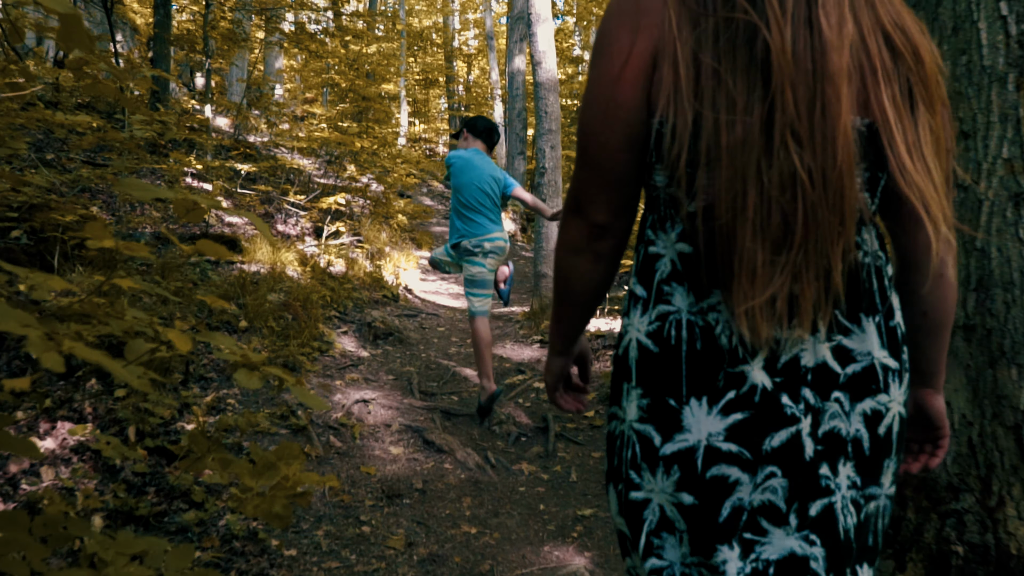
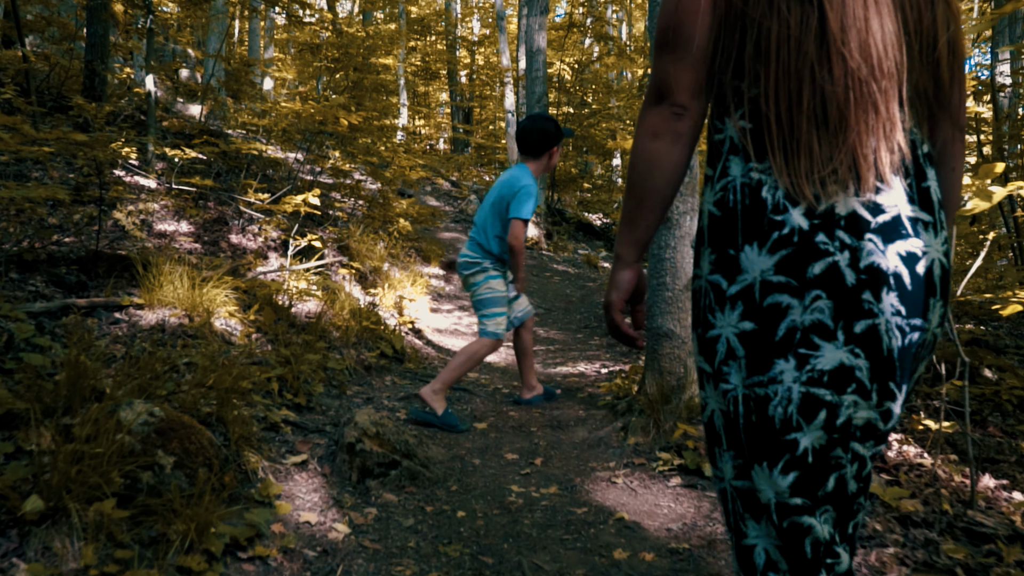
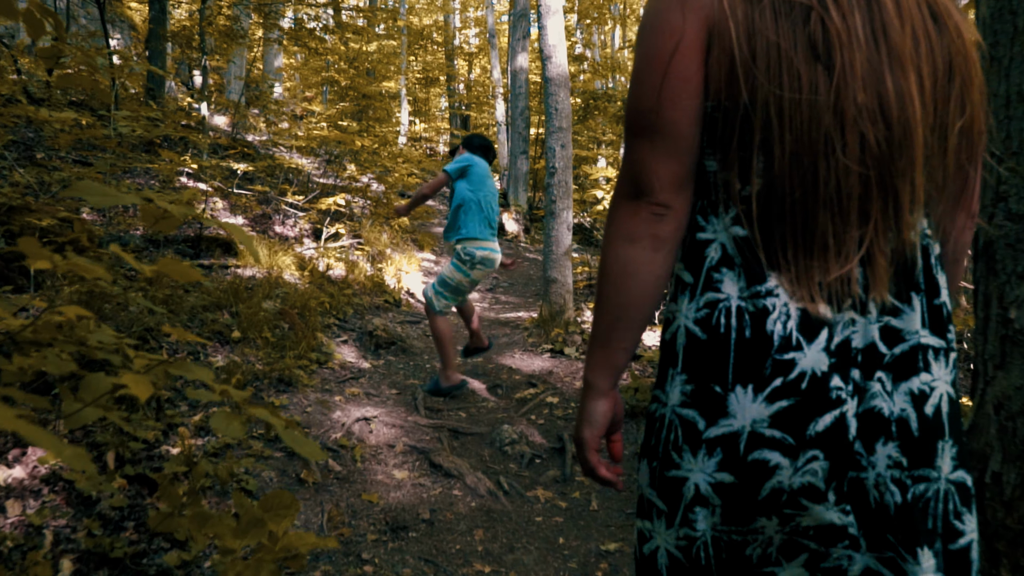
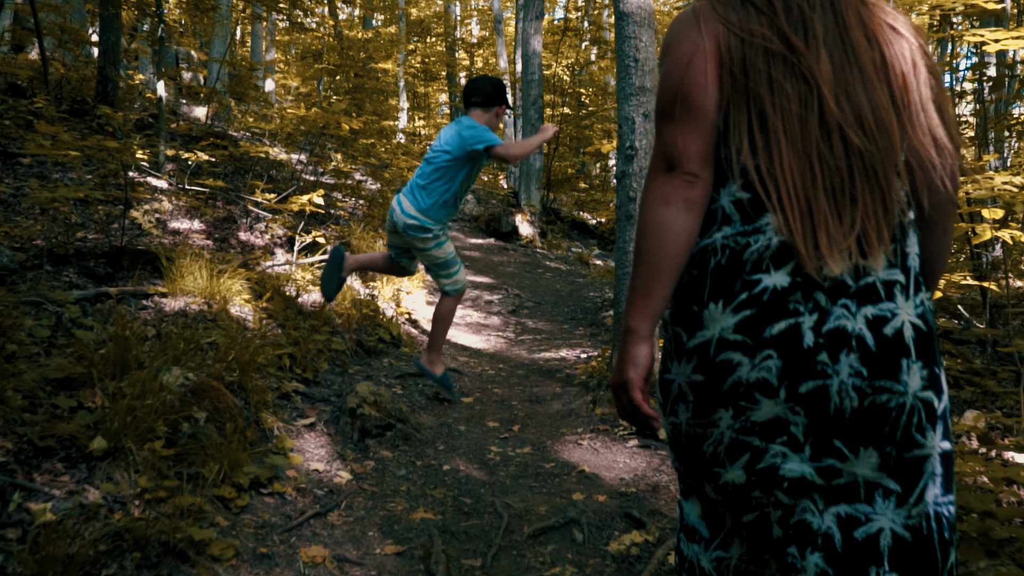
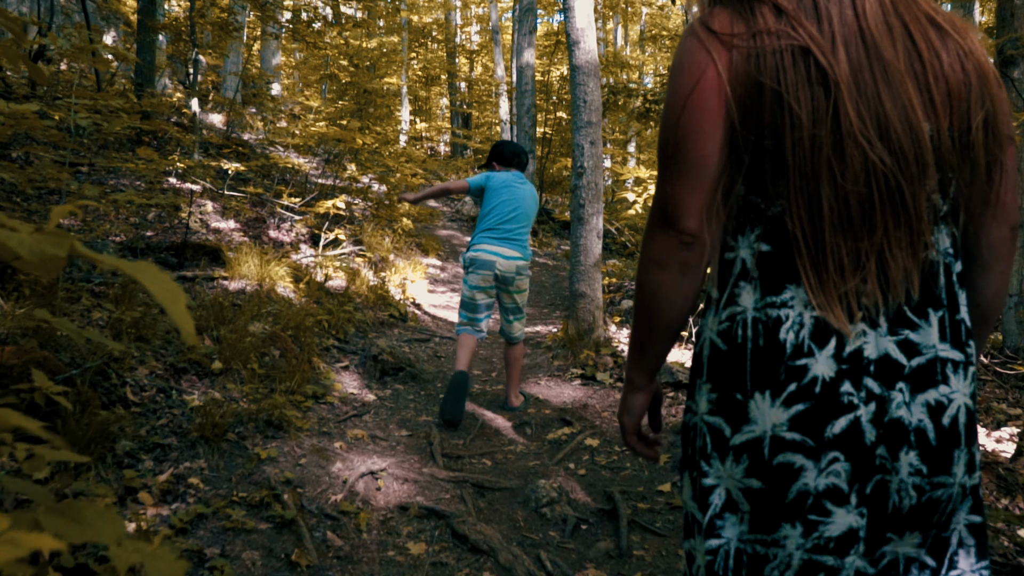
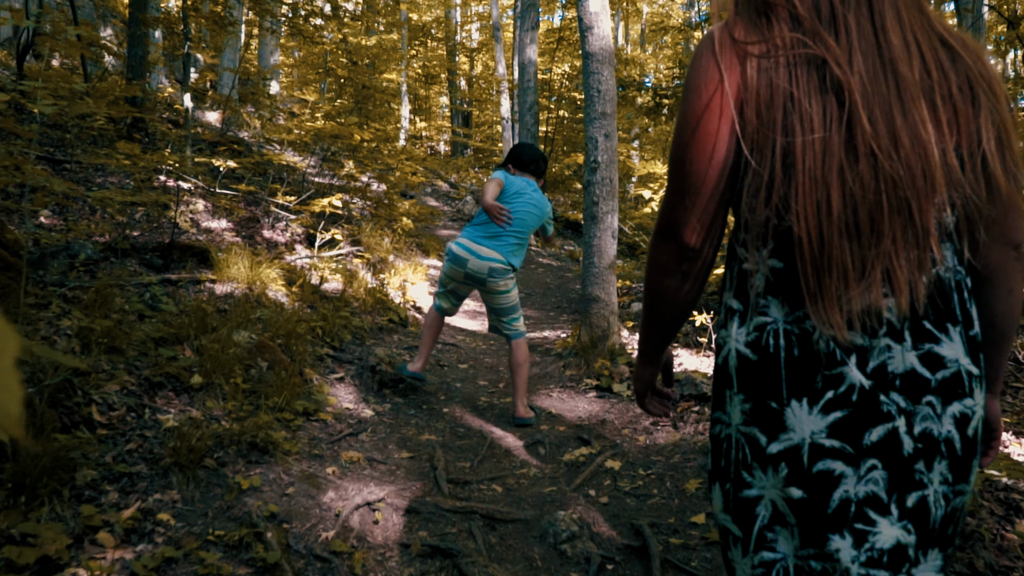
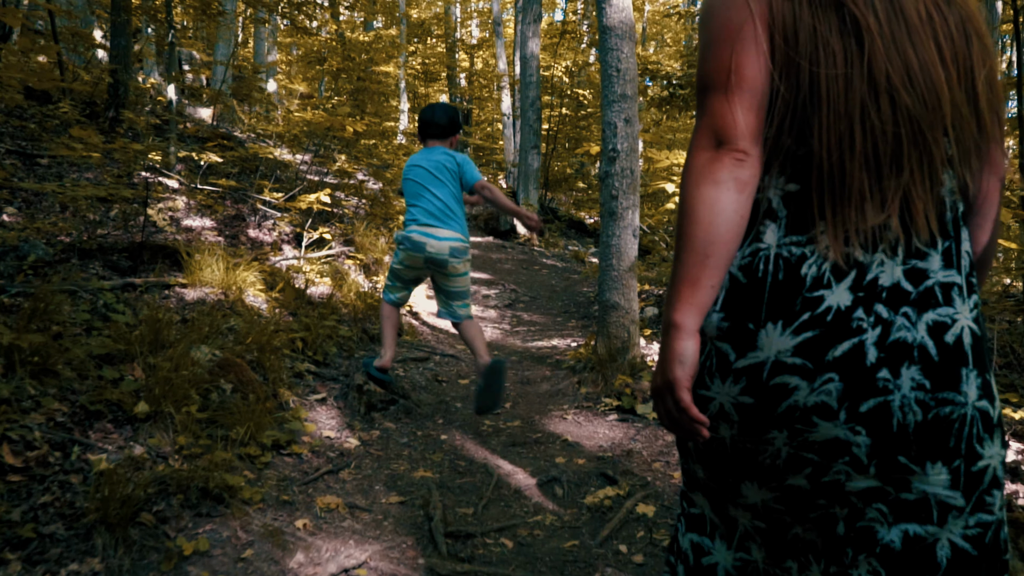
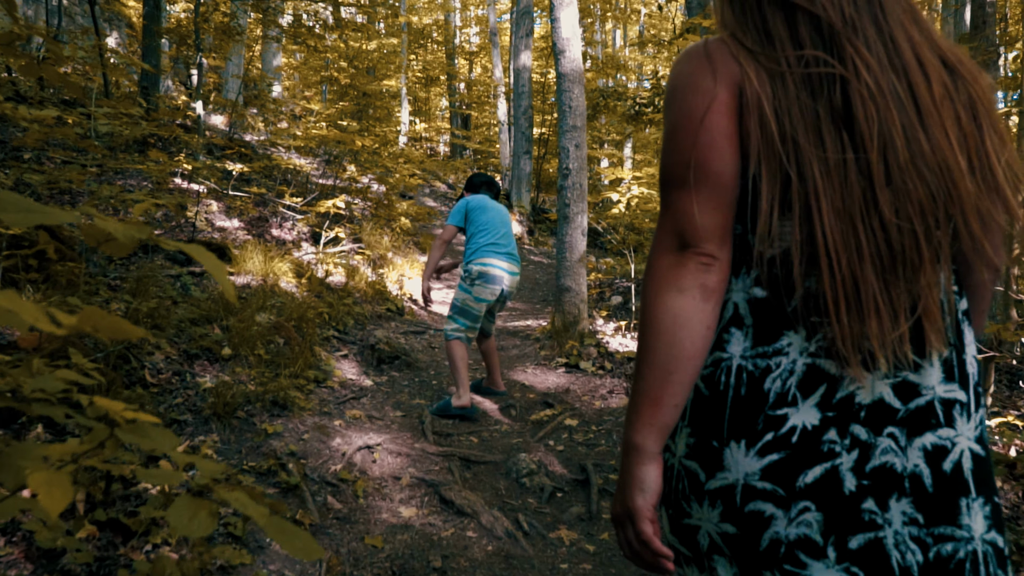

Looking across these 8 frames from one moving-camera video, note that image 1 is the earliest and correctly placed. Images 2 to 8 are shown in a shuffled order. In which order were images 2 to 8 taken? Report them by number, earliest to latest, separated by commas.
3, 8, 5, 6, 7, 4, 2
